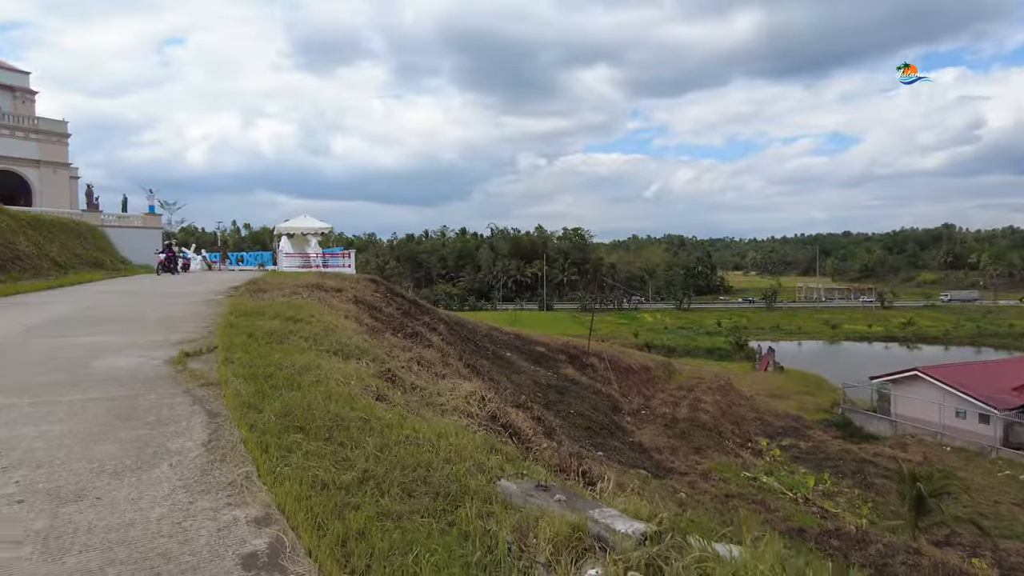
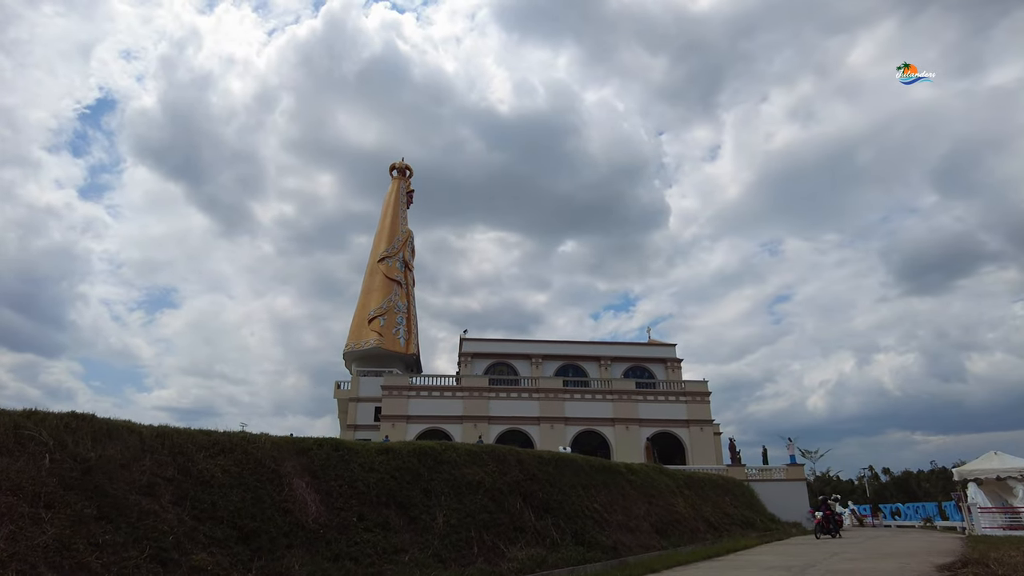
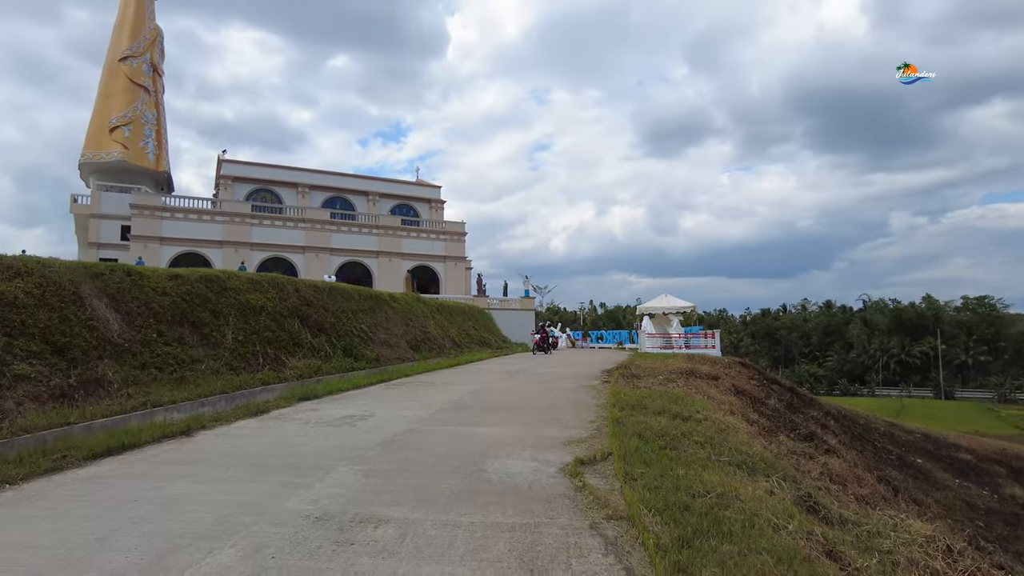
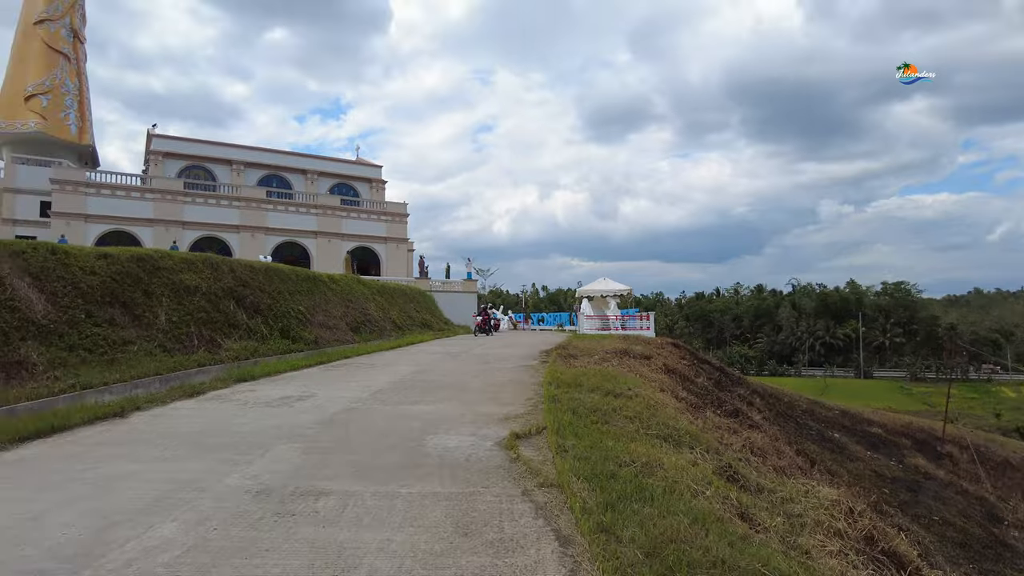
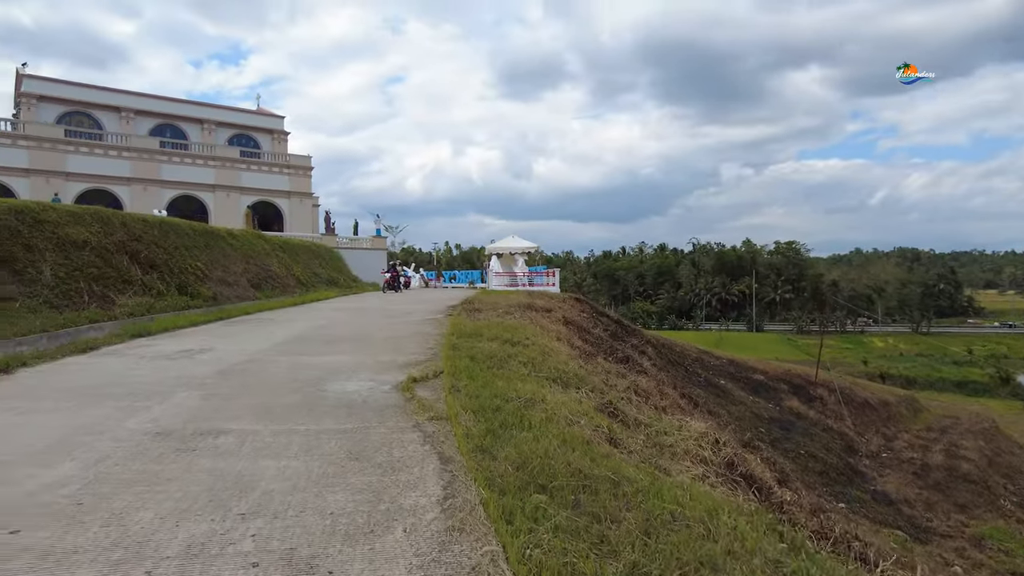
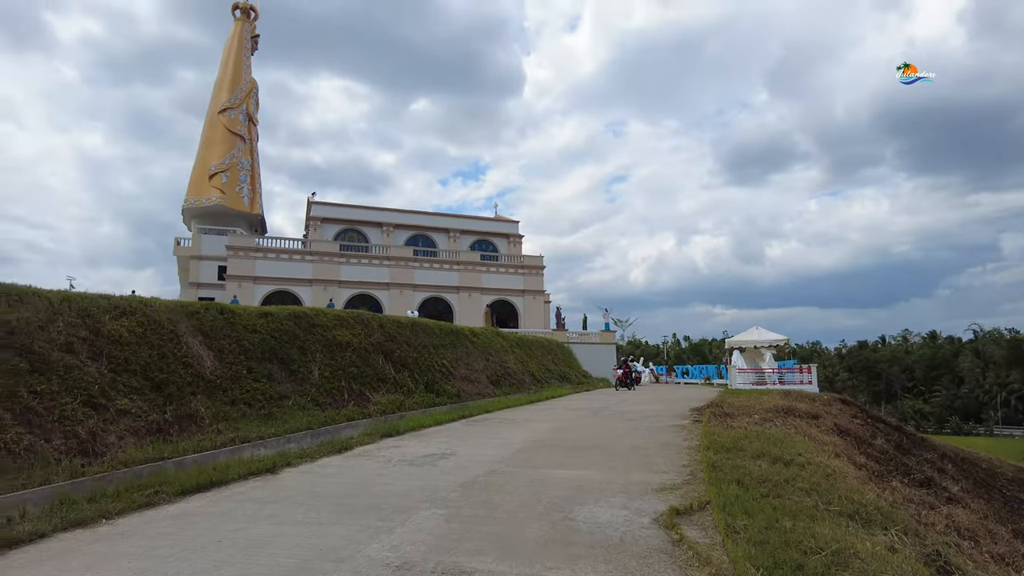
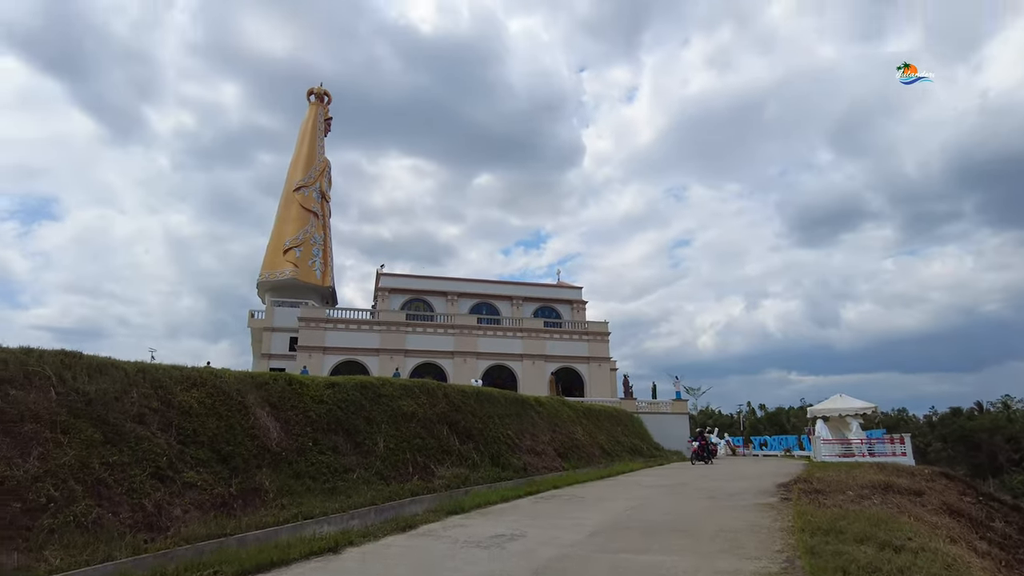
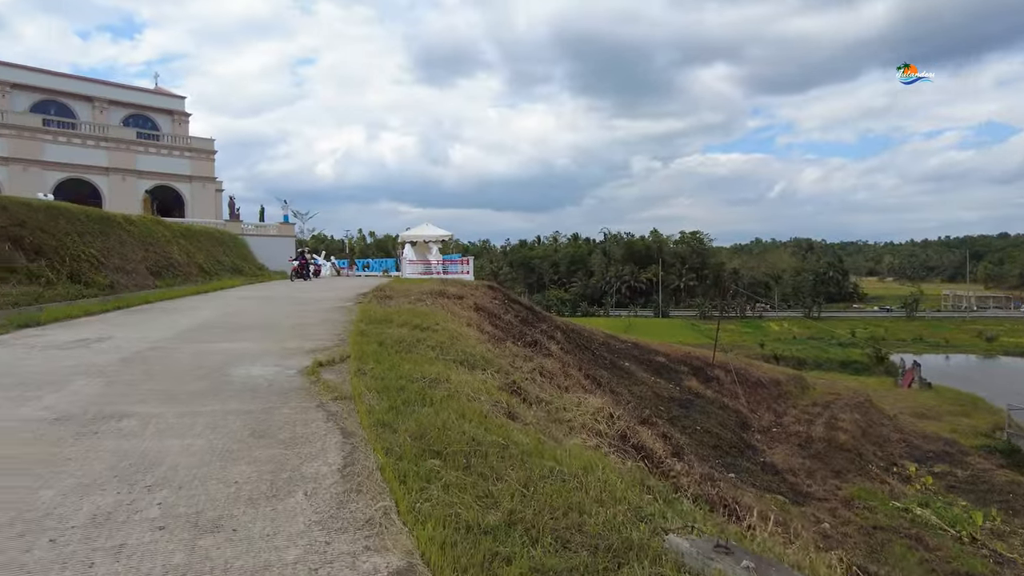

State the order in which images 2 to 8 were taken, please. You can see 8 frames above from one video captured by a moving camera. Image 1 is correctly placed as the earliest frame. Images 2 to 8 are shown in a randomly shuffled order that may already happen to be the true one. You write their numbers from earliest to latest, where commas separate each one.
8, 5, 4, 3, 6, 7, 2
